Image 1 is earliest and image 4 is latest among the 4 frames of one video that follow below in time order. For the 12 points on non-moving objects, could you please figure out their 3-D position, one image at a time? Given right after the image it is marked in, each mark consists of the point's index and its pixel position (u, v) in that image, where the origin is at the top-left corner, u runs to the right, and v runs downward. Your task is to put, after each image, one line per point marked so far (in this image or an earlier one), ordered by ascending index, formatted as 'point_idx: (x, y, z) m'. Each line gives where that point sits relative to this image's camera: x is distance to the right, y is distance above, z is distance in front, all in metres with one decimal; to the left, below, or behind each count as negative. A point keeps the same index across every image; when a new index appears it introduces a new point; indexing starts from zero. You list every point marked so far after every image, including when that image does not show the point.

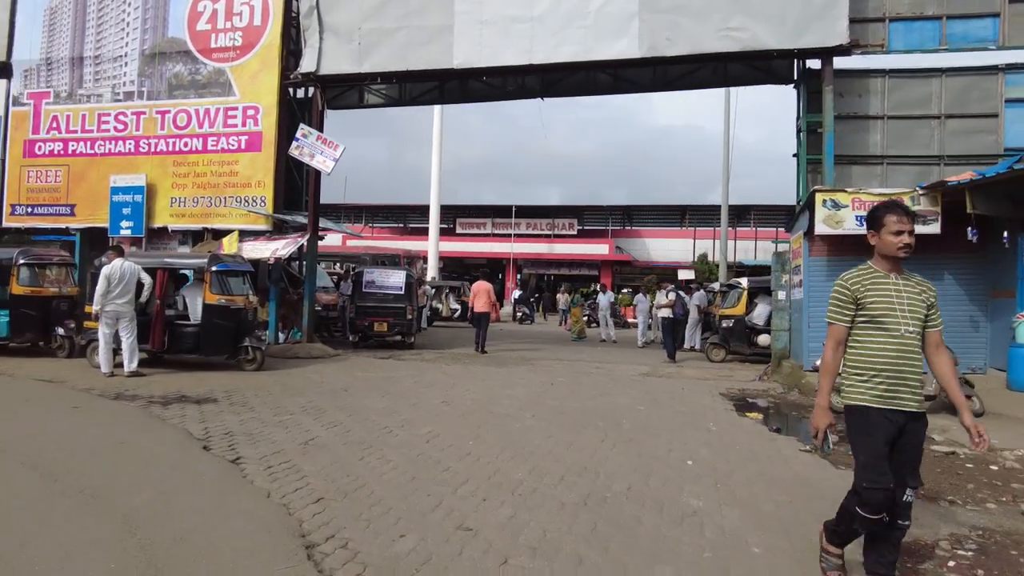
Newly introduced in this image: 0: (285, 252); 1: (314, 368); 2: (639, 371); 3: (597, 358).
0: (-4.8, +0.7, +13.9) m
1: (-3.6, -1.5, +12.3) m
2: (+2.5, -1.7, +13.2) m
3: (+2.0, -1.7, +15.6) m
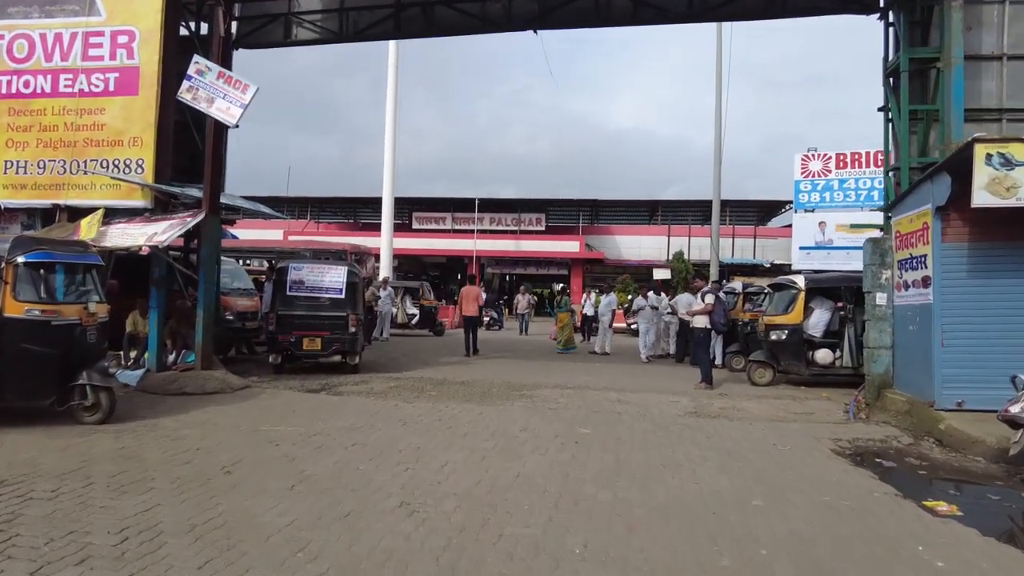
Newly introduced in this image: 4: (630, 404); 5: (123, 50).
0: (-5.0, +0.7, +9.5) m
1: (-3.7, -1.5, +8.0) m
2: (+2.4, -1.7, +9.3) m
3: (+1.7, -1.7, +11.7) m
4: (+1.7, -1.7, +9.5) m
5: (-6.1, +3.7, +10.3) m
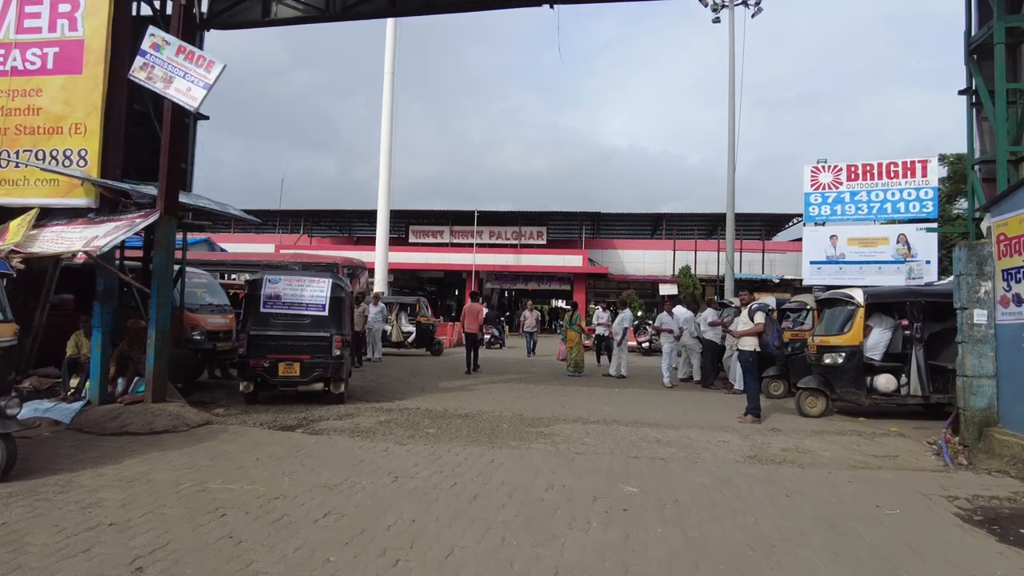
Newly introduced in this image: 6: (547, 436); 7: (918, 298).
0: (-4.8, +0.5, +7.8) m
1: (-3.5, -1.7, +6.2) m
2: (+2.6, -1.9, +7.6) m
3: (+1.9, -1.9, +10.0) m
4: (+1.9, -1.8, +7.8) m
5: (-5.9, +3.5, +8.7) m
6: (+0.4, -1.8, +8.3) m
7: (+6.3, -0.1, +10.3) m
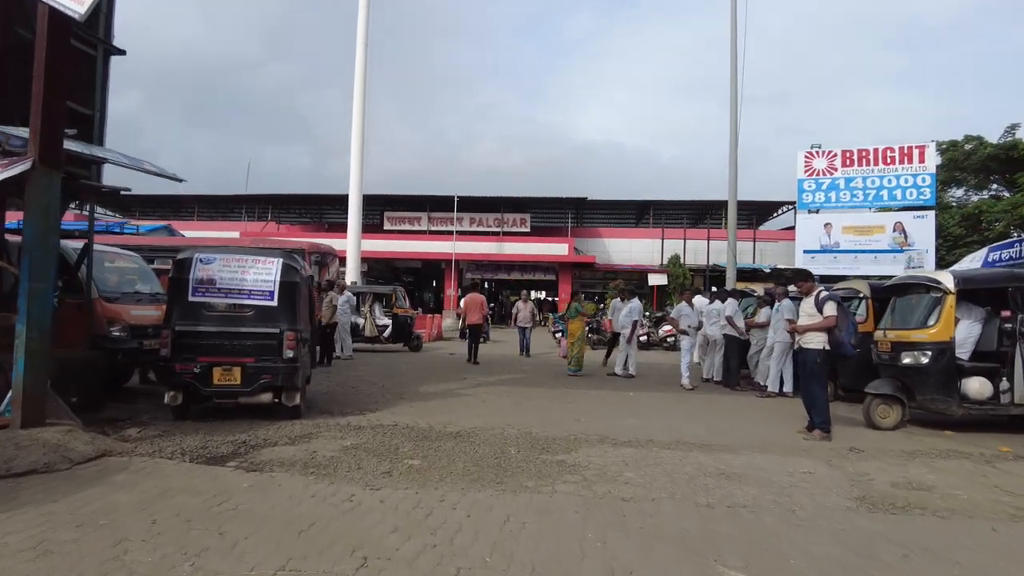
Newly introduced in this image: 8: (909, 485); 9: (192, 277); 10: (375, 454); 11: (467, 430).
0: (-4.6, +0.7, +5.3) m
1: (-3.3, -1.5, +3.9) m
2: (+2.7, -1.7, +5.5) m
3: (+2.0, -1.7, +7.8) m
4: (+2.0, -1.7, +5.7) m
5: (-5.7, +3.7, +6.2) m
6: (+0.6, -1.6, +6.1) m
7: (+6.3, +0.1, +8.2) m
8: (+3.6, -1.7, +5.9) m
9: (-3.7, +0.2, +7.8) m
10: (-1.3, -1.6, +6.4) m
11: (-0.5, -1.6, +7.7) m
